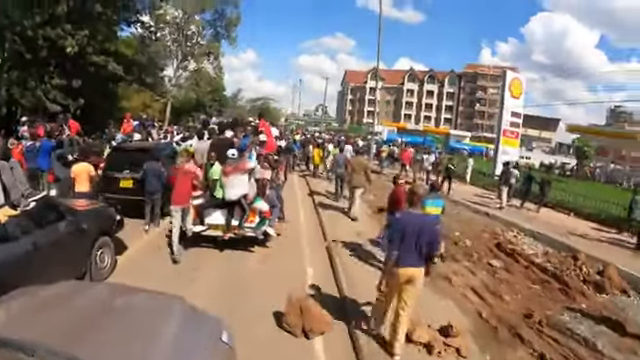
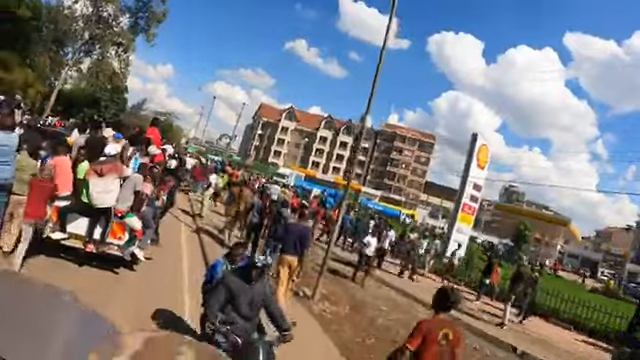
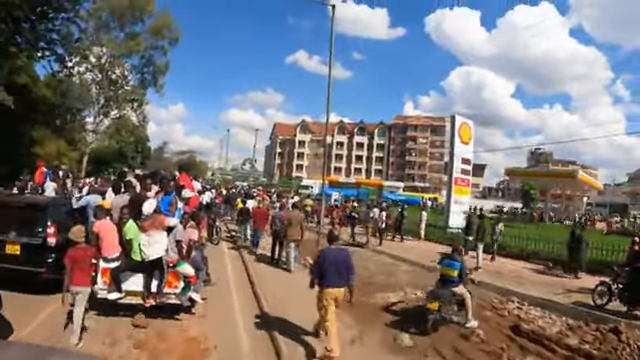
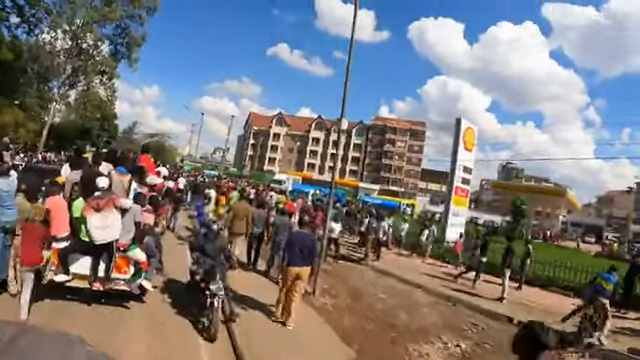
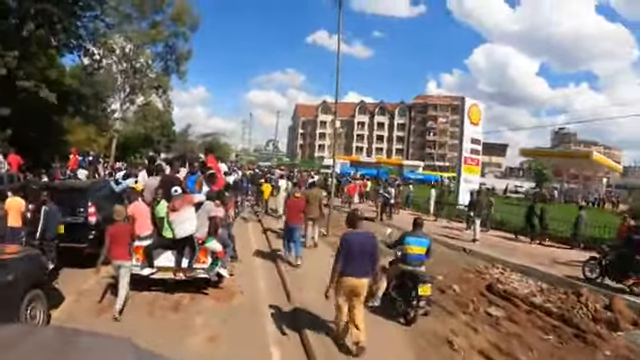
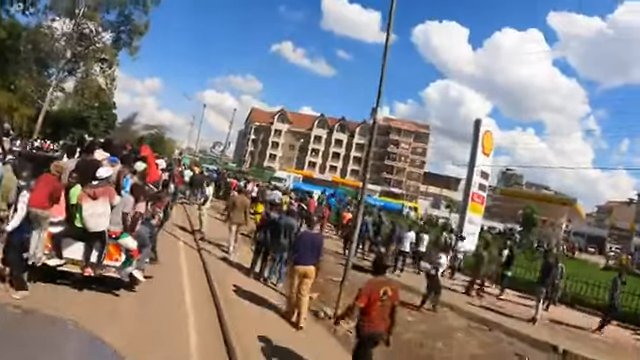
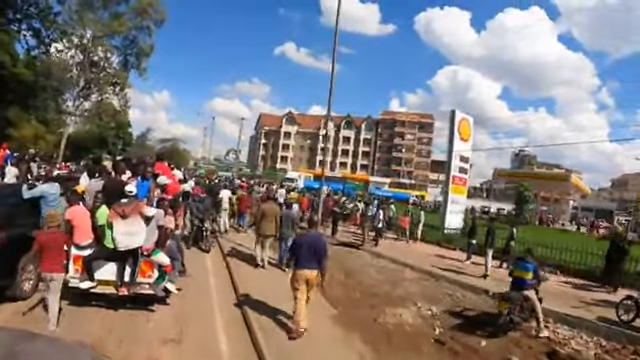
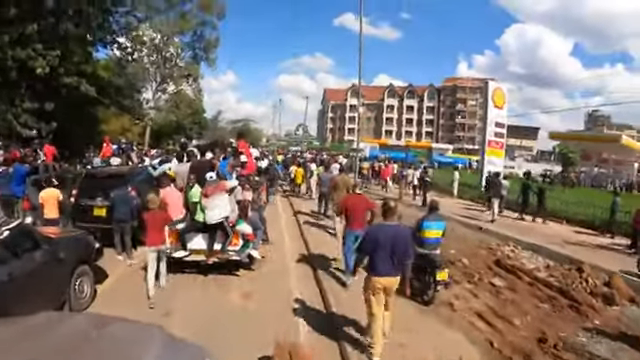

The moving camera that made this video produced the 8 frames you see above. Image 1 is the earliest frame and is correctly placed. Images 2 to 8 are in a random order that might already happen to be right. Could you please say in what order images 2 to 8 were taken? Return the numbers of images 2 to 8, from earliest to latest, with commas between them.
8, 5, 3, 7, 4, 2, 6
